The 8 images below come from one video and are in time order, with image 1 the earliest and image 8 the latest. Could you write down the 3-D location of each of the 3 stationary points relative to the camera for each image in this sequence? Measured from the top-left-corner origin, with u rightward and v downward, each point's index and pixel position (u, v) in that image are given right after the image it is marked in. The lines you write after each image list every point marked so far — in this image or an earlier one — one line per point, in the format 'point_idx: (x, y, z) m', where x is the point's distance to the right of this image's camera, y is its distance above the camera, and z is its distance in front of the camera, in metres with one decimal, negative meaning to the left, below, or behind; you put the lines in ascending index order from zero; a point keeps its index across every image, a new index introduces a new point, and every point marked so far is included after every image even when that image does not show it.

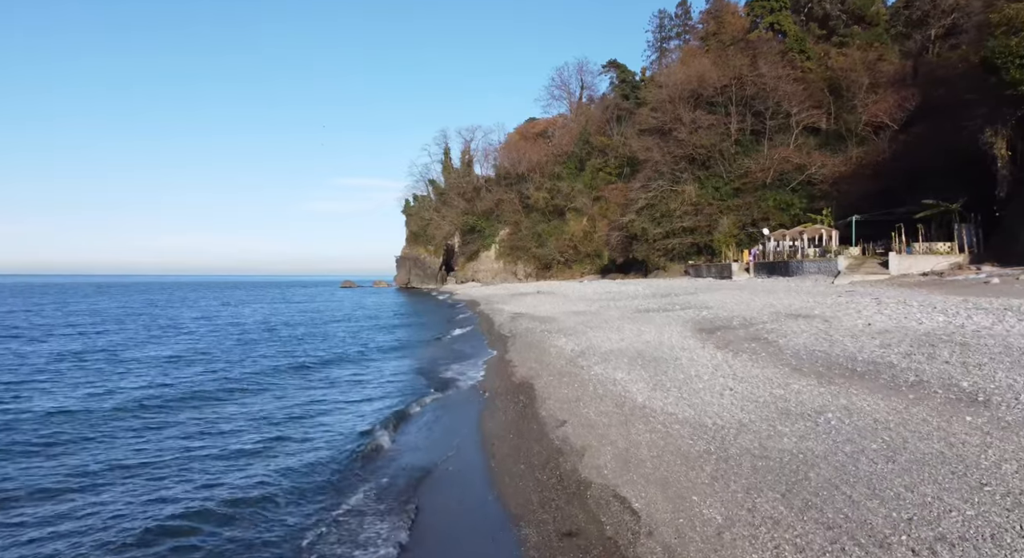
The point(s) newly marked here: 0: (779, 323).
0: (+5.7, -0.9, +14.4) m
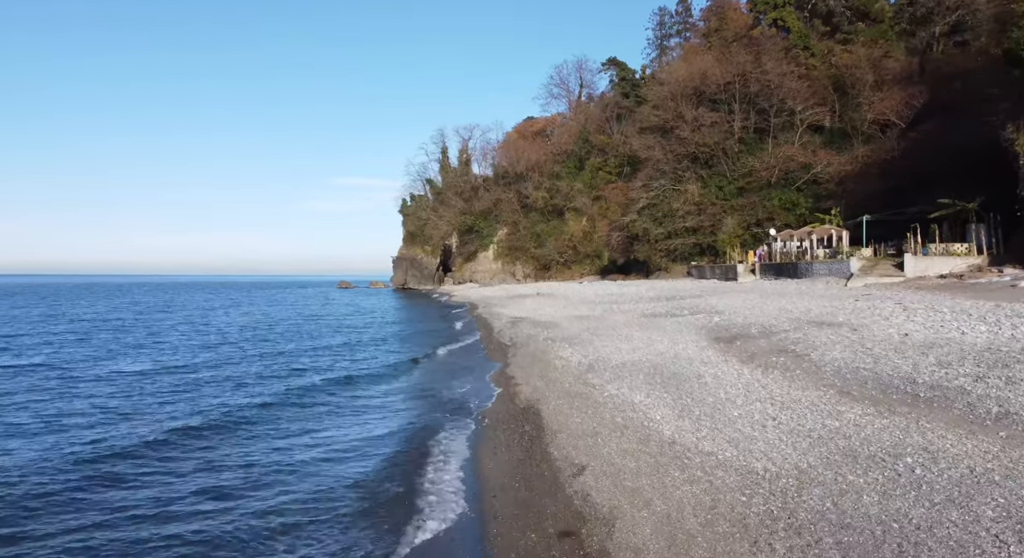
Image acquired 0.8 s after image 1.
0: (+5.7, -1.0, +13.3) m
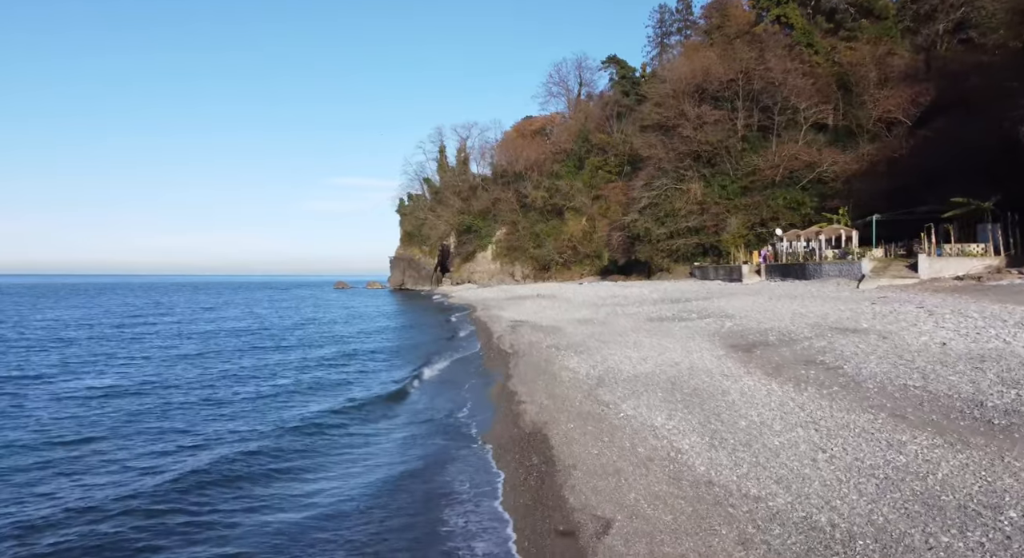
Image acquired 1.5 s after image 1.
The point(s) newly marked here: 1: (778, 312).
0: (+5.7, -1.1, +12.3) m
1: (+7.7, -1.0, +19.8) m
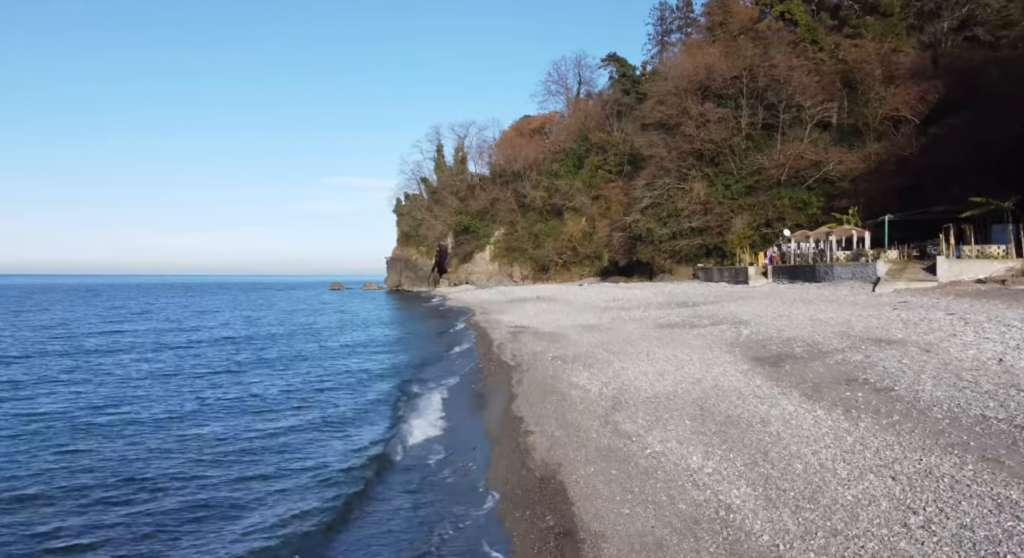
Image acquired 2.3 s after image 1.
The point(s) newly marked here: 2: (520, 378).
0: (+5.8, -1.2, +11.1) m
1: (+7.8, -1.1, +18.7) m
2: (+0.1, -1.9, +12.7) m
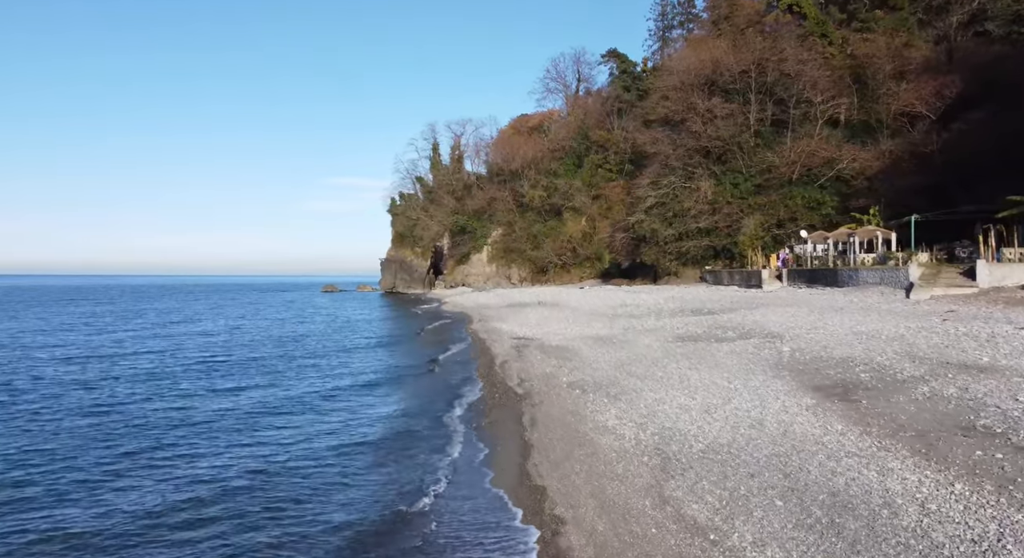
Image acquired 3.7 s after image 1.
0: (+5.9, -1.4, +9.1) m
1: (+7.9, -1.3, +16.6) m
2: (+0.3, -2.1, +10.6) m
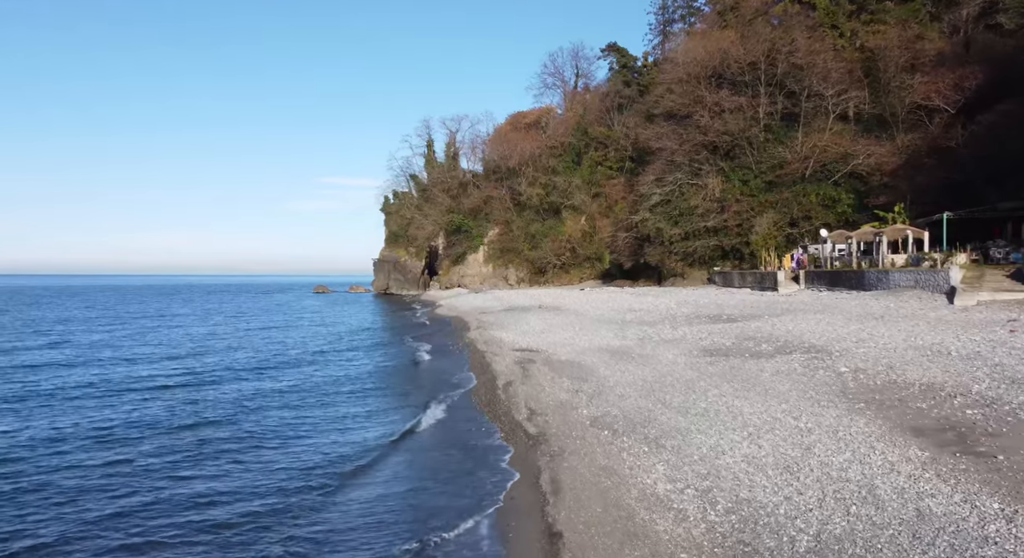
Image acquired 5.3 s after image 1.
0: (+6.1, -1.5, +6.8) m
1: (+7.9, -1.4, +14.4) m
2: (+0.4, -2.2, +8.3) m
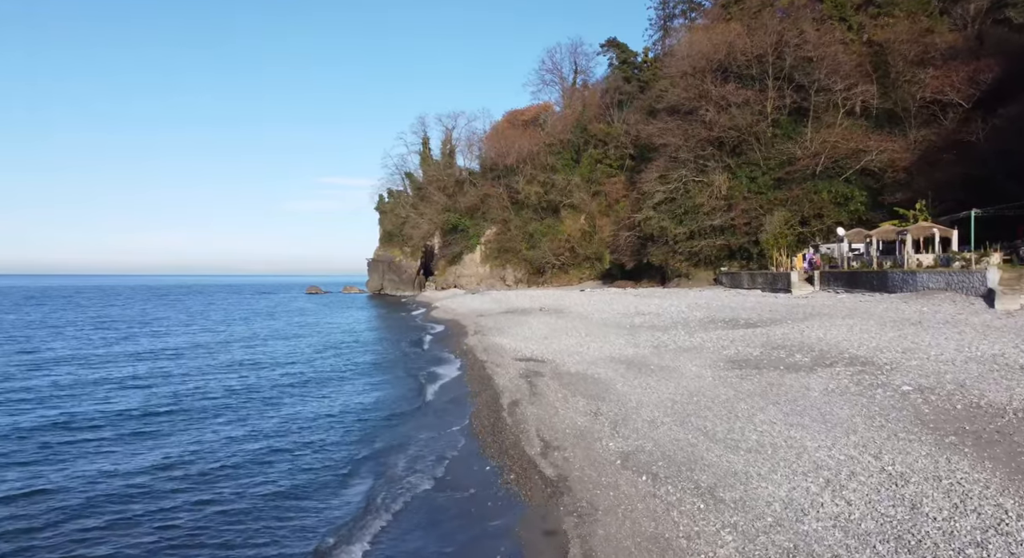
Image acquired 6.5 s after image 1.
0: (+6.2, -1.6, +5.1) m
1: (+8.0, -1.5, +12.7) m
2: (+0.5, -2.2, +6.6) m
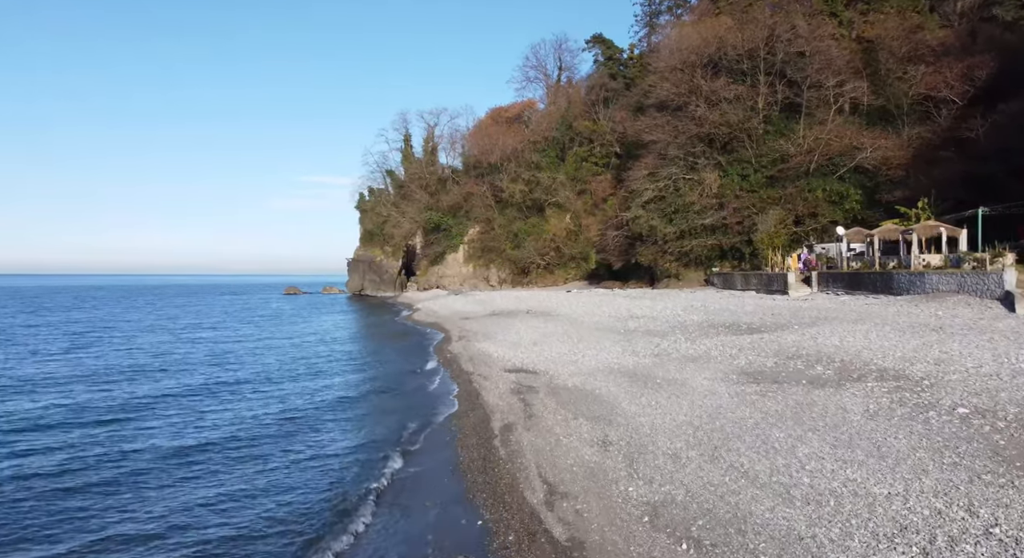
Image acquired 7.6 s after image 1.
0: (+6.2, -1.6, +3.7) m
1: (+7.9, -1.5, +11.4) m
2: (+0.6, -2.3, +5.1) m
